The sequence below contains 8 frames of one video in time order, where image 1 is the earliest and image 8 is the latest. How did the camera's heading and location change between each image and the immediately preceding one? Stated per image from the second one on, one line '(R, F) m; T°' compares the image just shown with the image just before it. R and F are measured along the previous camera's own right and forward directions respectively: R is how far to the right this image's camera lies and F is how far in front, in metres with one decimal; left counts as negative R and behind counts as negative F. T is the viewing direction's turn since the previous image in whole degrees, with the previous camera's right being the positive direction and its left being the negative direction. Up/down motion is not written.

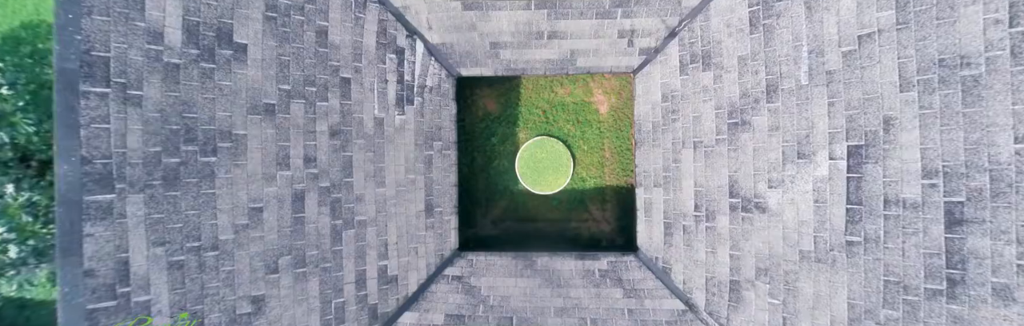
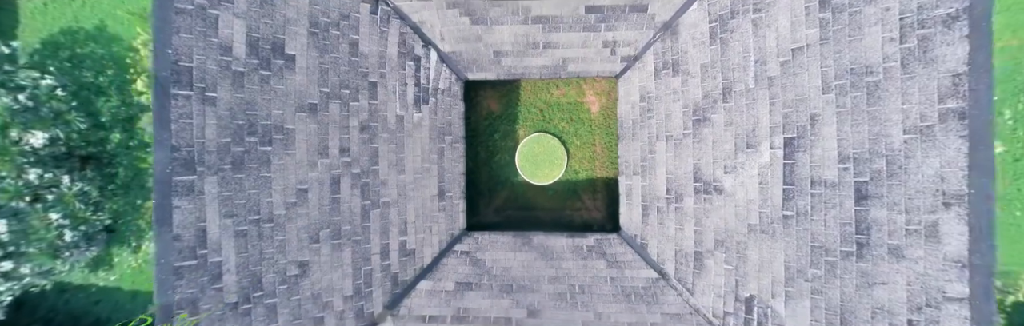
(0.0, -0.7) m; 0°
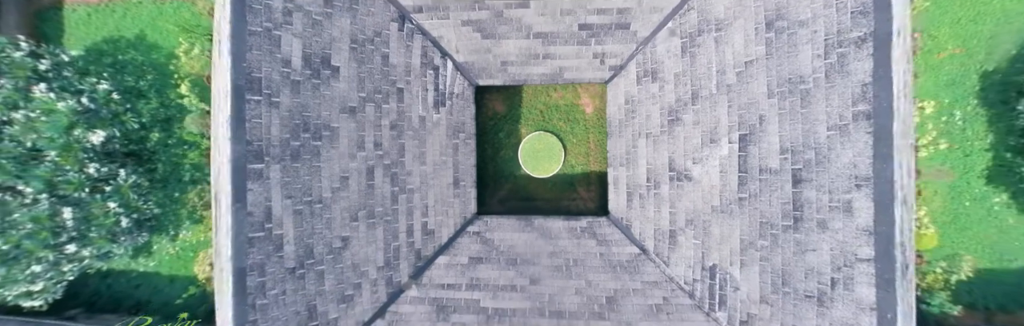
(-0.1, -0.8) m; 0°
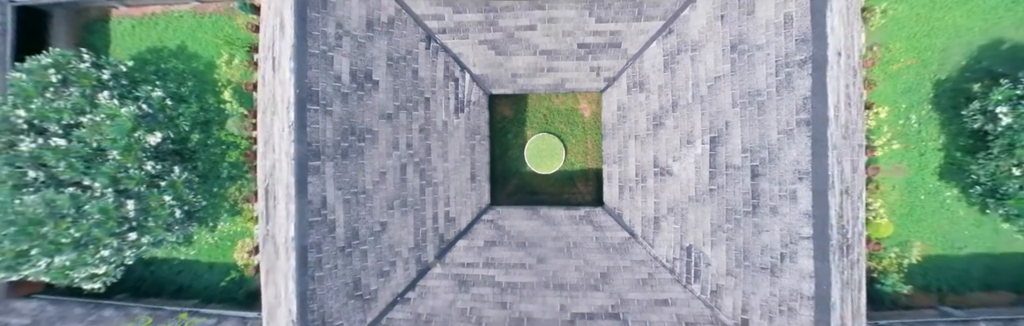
(-0.1, -1.0) m; 0°
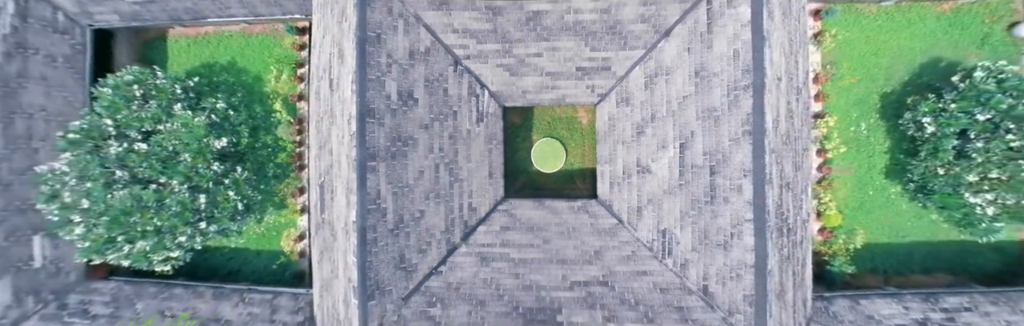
(-0.2, -1.5) m; 0°
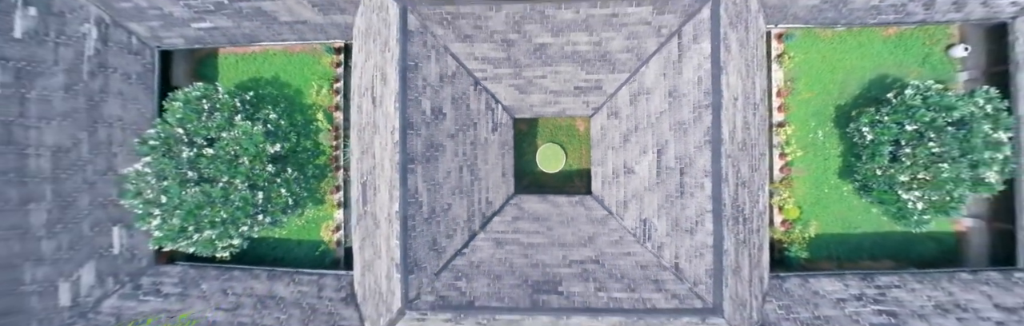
(-0.2, -1.7) m; 0°
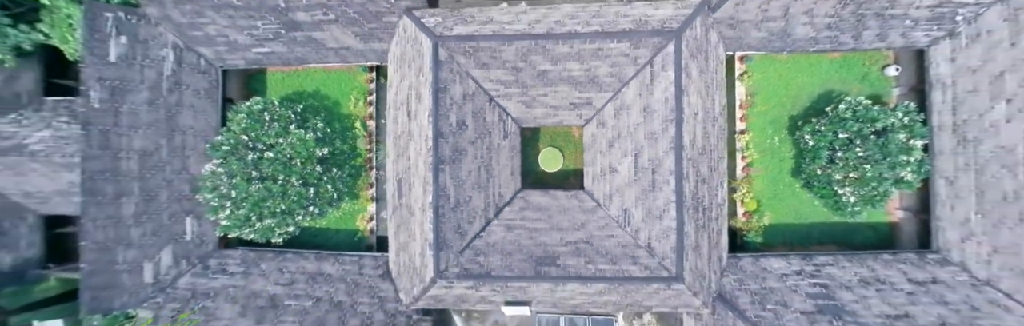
(-0.2, -2.3) m; 0°
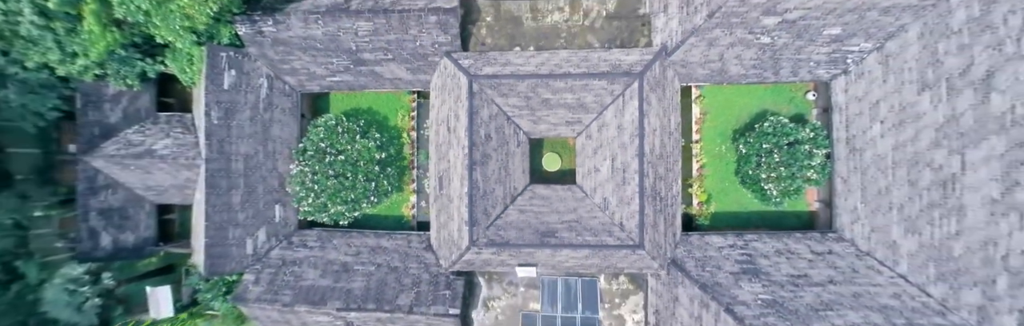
(-0.4, -4.4) m; 0°
